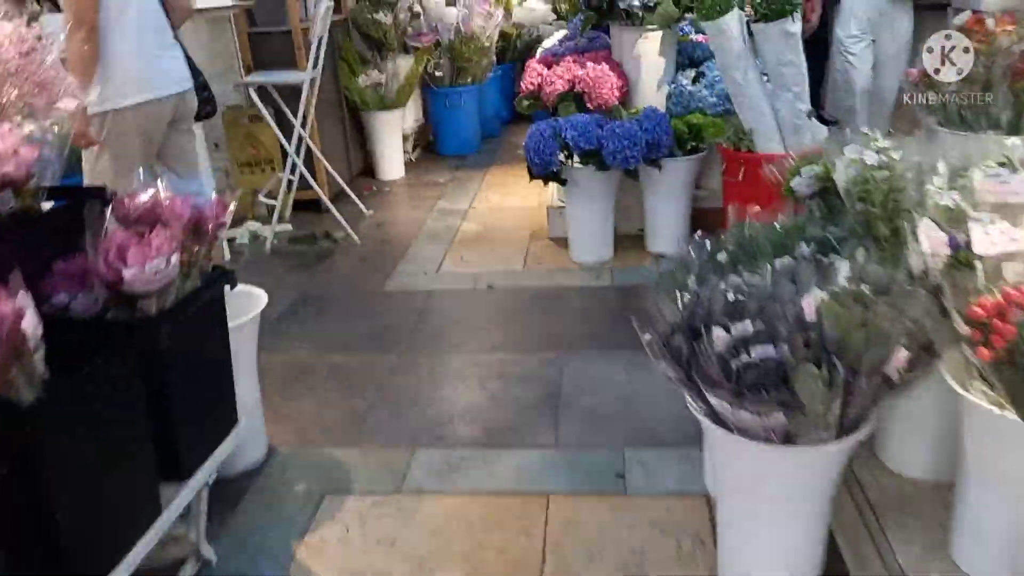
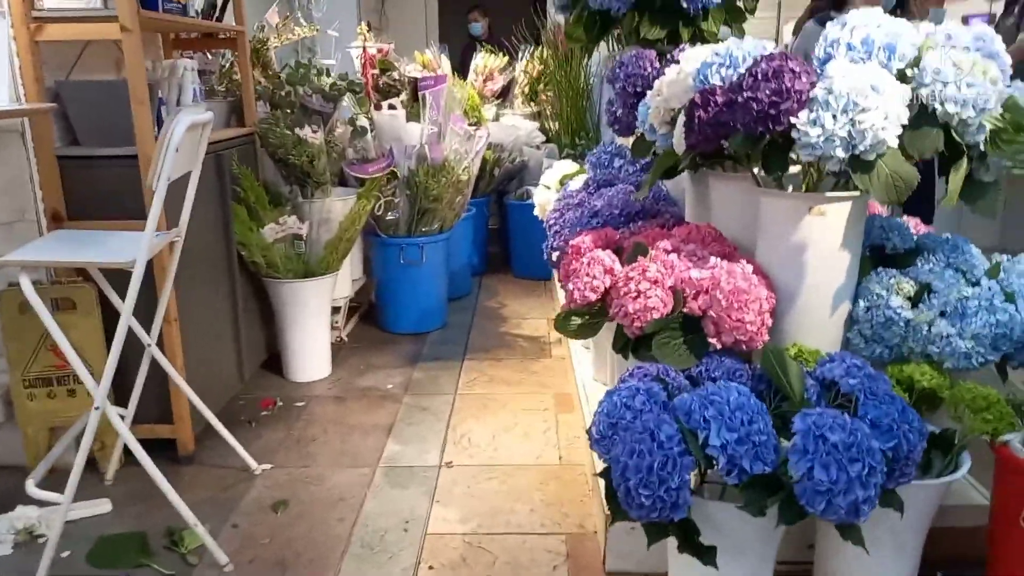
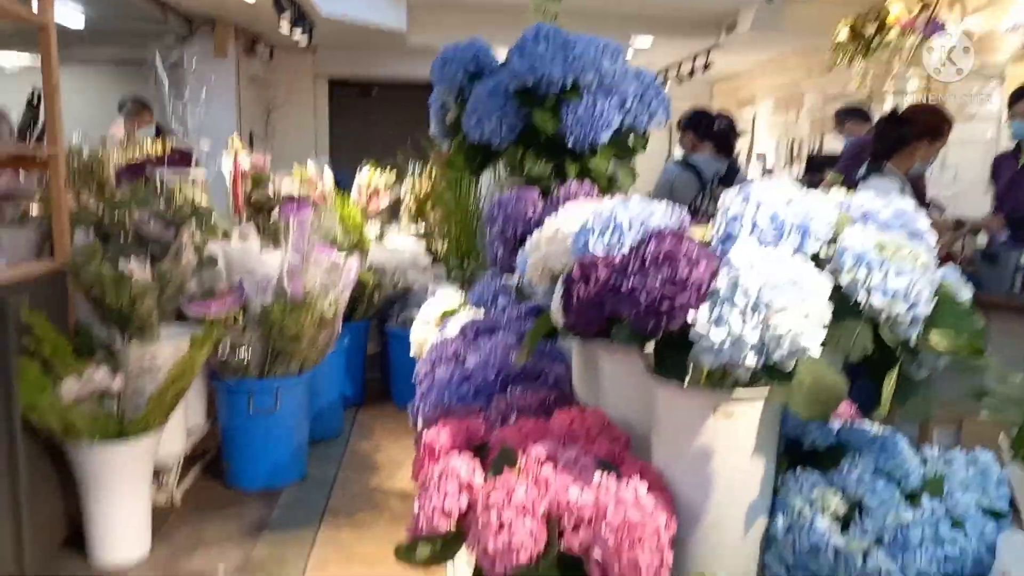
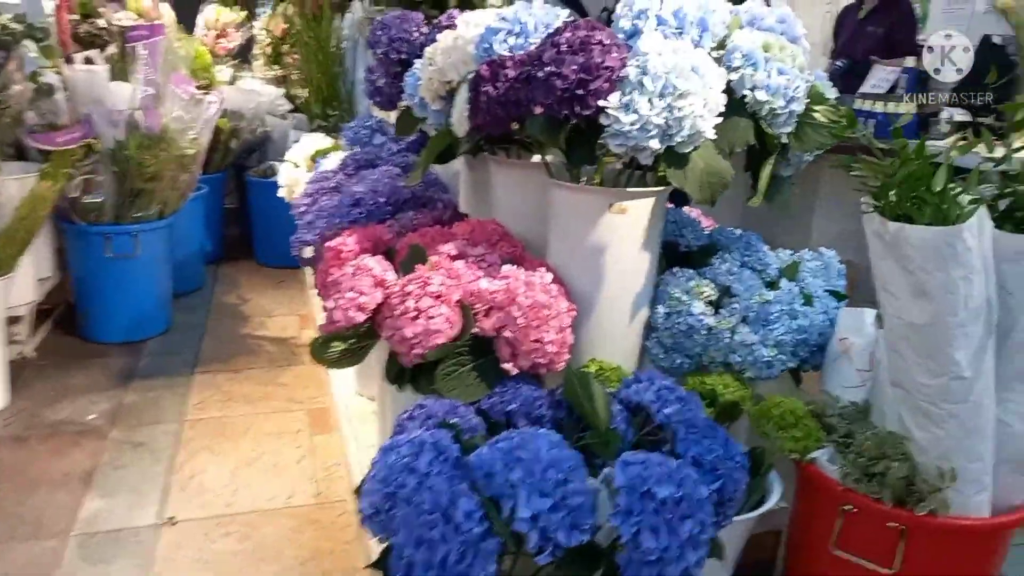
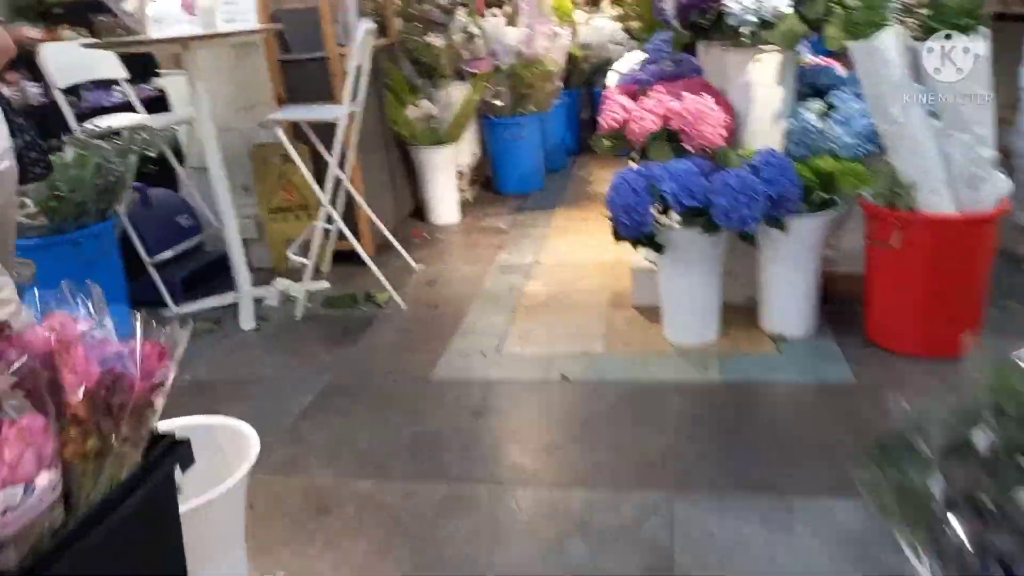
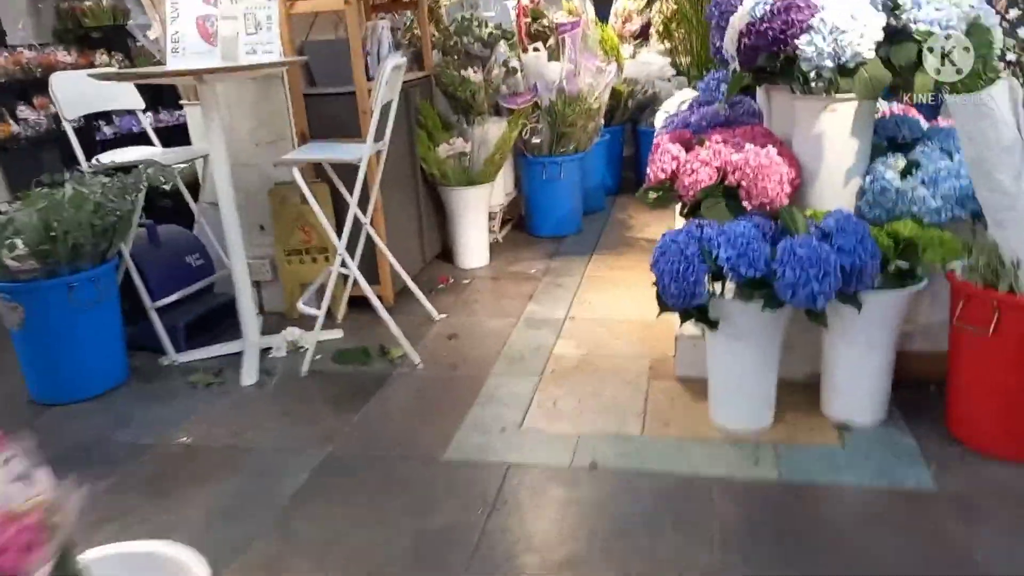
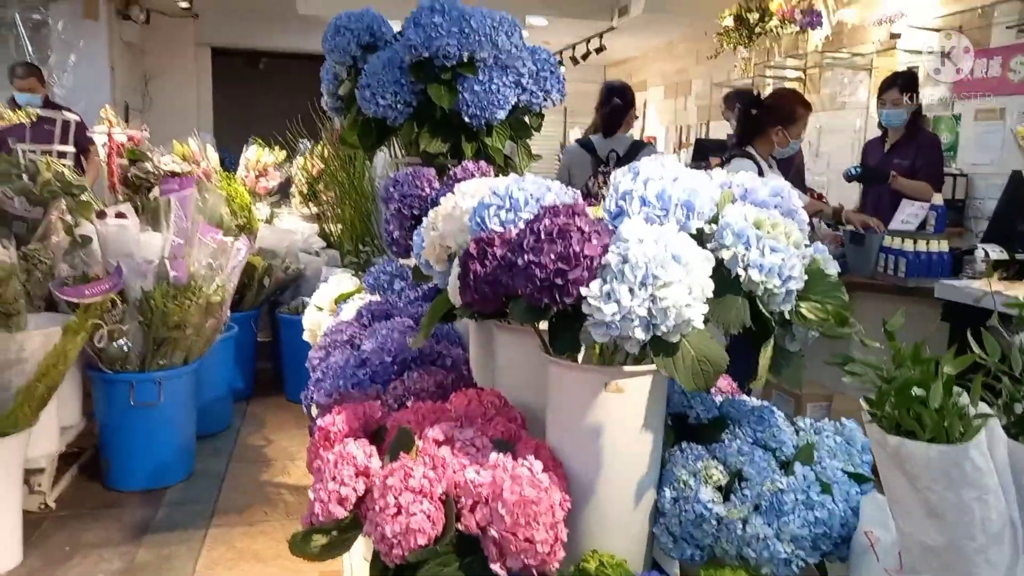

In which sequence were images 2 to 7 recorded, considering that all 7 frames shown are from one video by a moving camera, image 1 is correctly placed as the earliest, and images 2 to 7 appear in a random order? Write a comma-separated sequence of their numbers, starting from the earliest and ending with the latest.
5, 6, 2, 4, 7, 3
